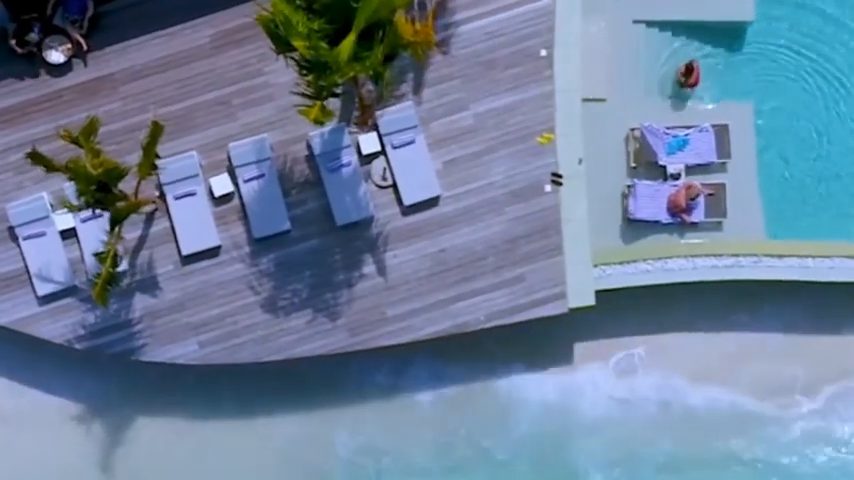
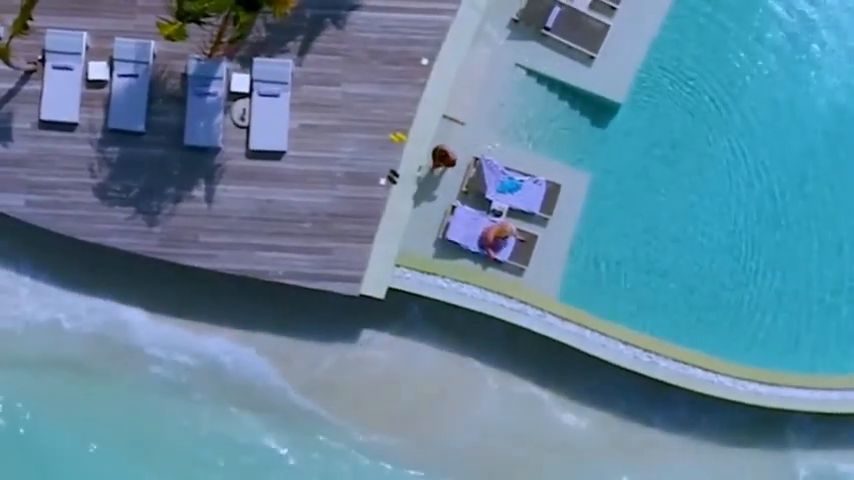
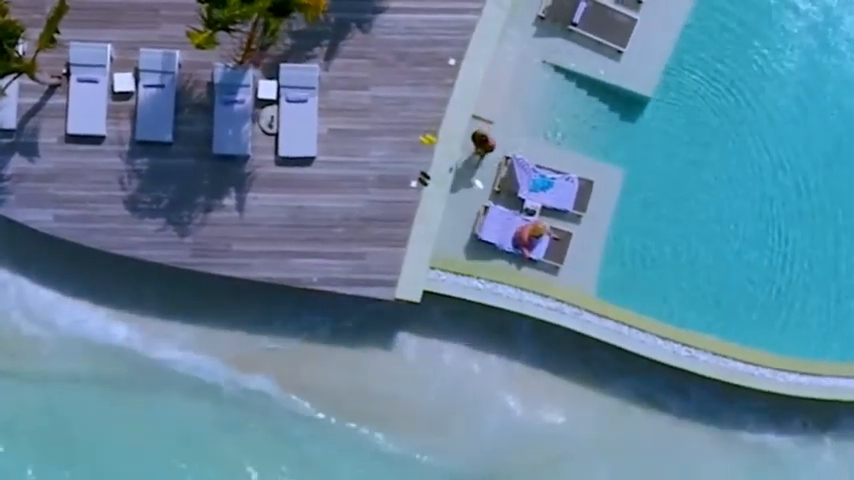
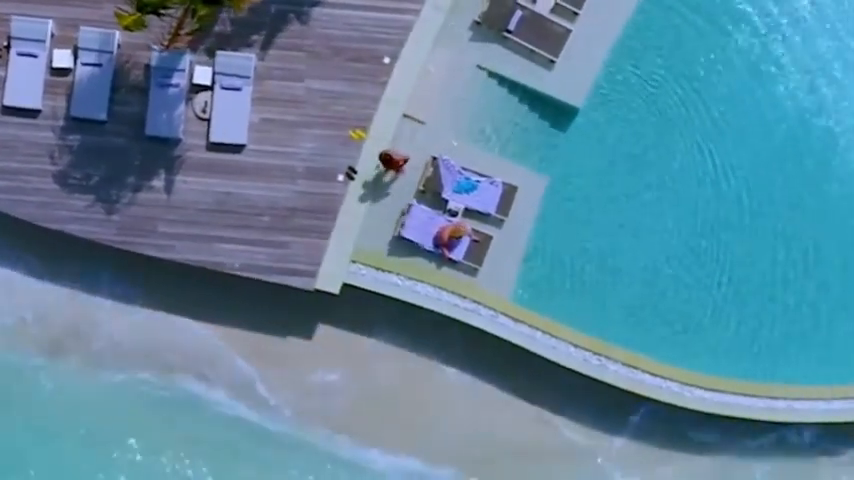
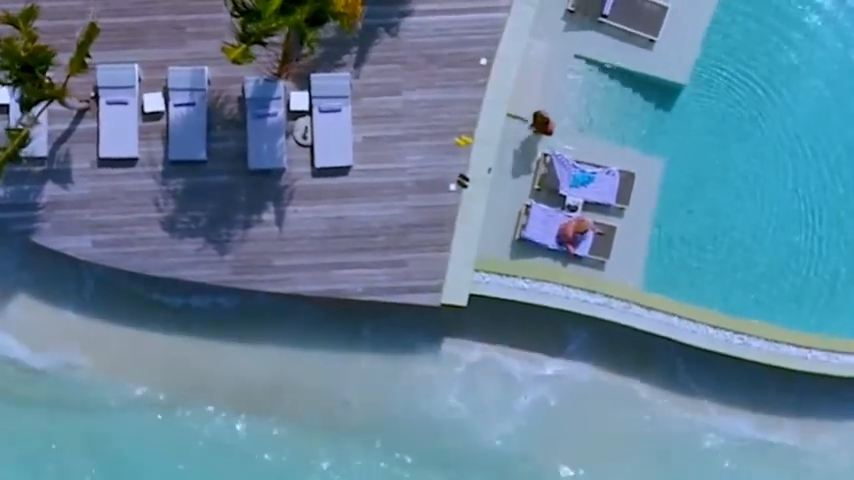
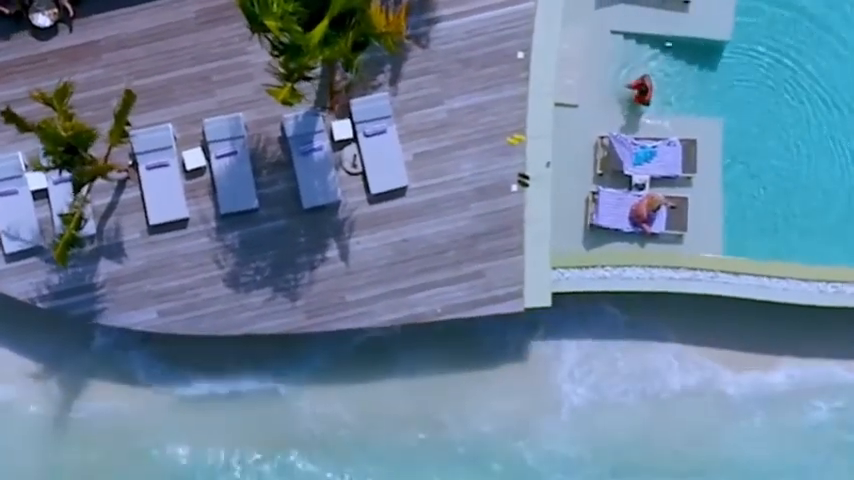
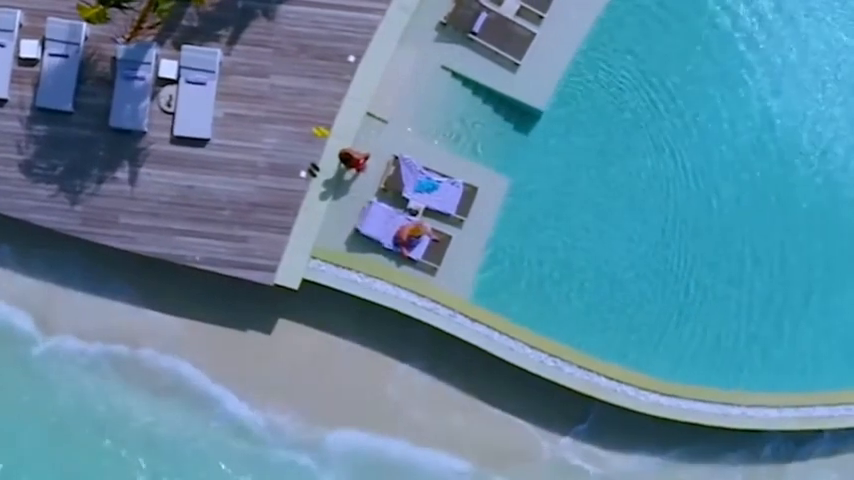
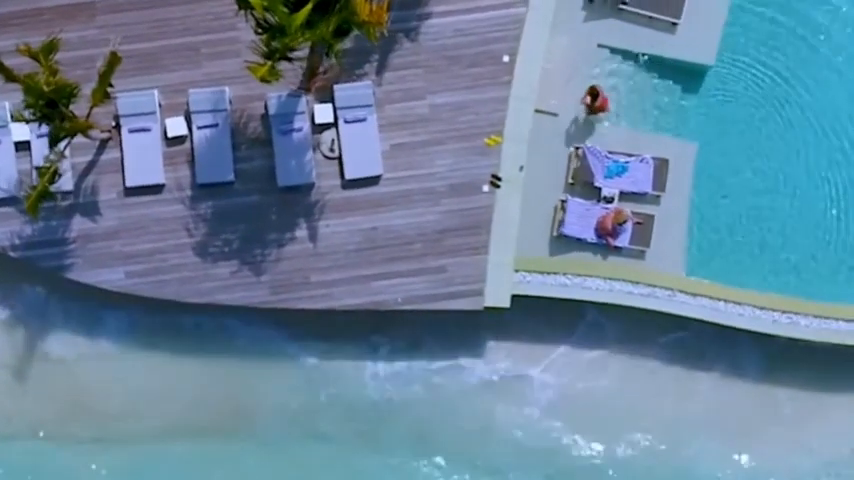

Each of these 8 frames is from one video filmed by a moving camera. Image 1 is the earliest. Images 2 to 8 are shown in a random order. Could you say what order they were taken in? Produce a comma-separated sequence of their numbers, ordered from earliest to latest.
6, 8, 5, 3, 2, 4, 7
